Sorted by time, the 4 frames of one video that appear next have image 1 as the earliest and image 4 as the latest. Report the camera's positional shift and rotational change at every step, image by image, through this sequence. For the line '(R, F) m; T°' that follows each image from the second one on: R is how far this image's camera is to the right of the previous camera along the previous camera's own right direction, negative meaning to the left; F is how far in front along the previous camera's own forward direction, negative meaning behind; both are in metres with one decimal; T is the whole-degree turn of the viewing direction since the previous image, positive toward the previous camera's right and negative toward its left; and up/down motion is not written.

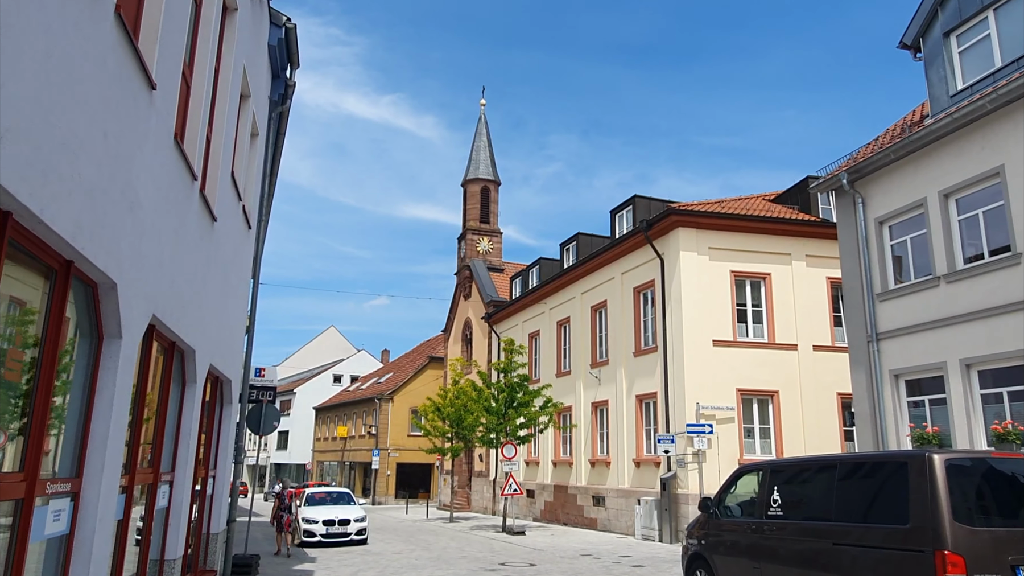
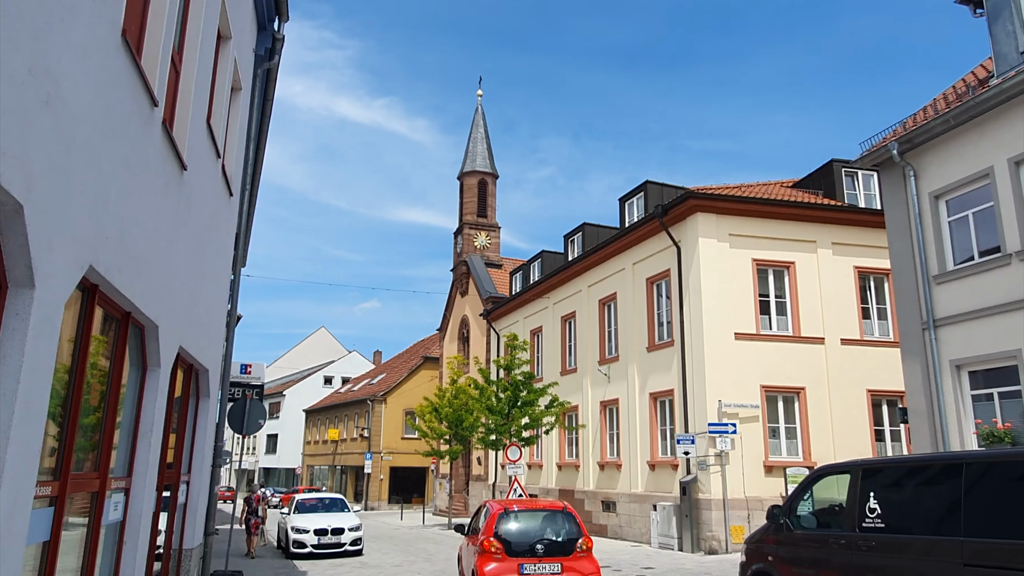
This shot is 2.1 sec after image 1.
(-0.4, +1.5) m; +1°
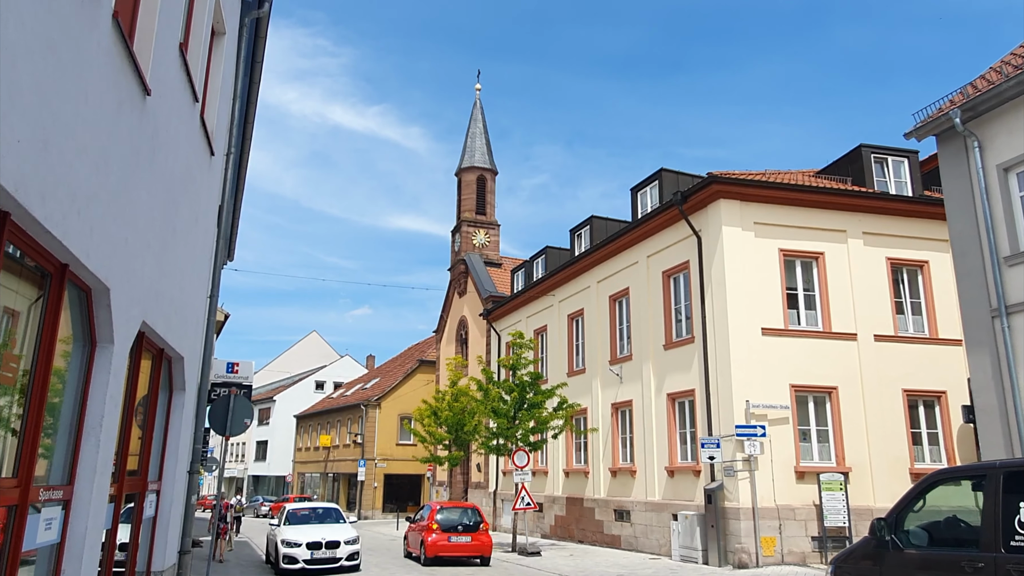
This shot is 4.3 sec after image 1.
(-0.4, +1.4) m; +1°
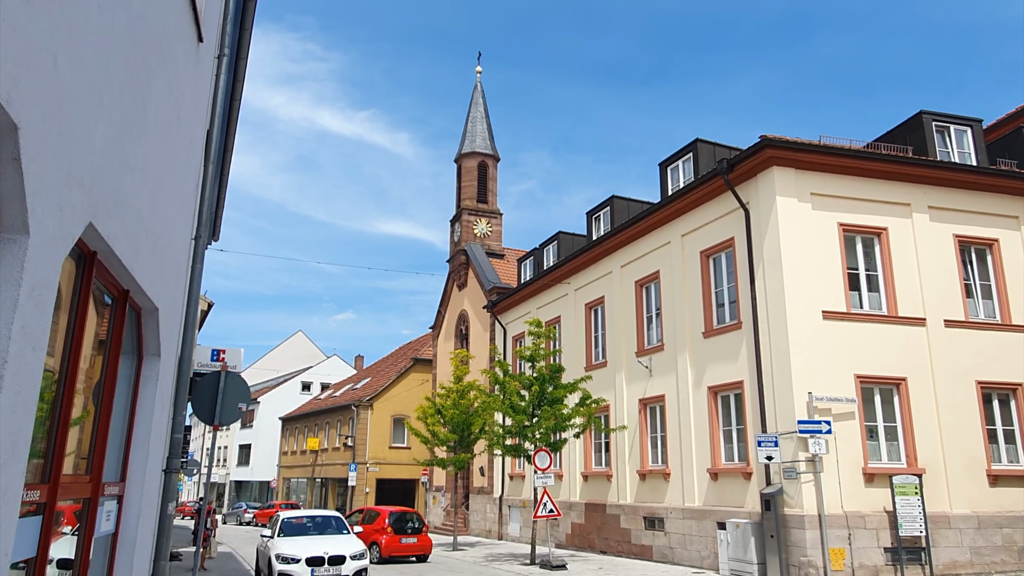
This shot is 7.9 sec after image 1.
(-0.9, +2.2) m; +1°
